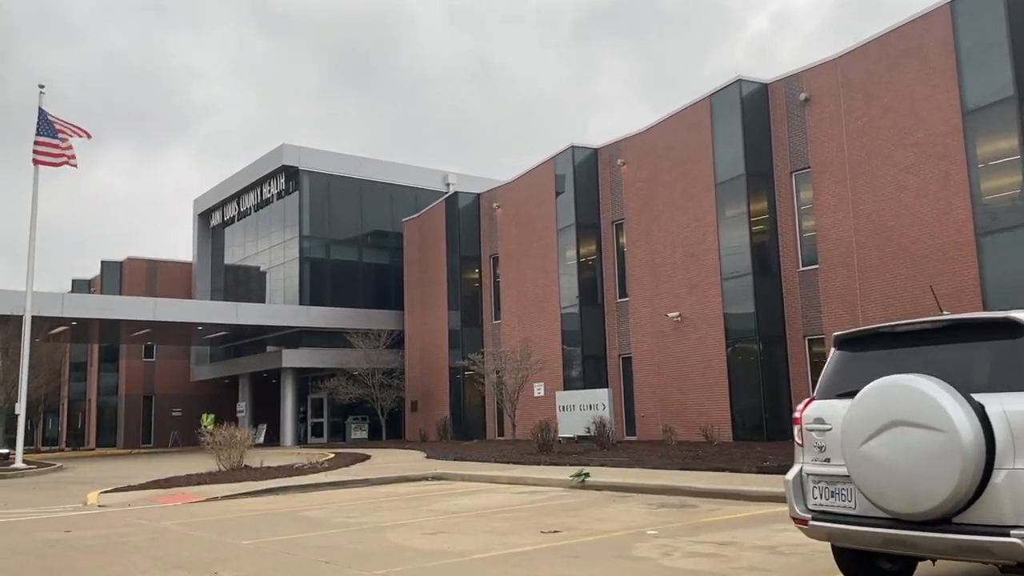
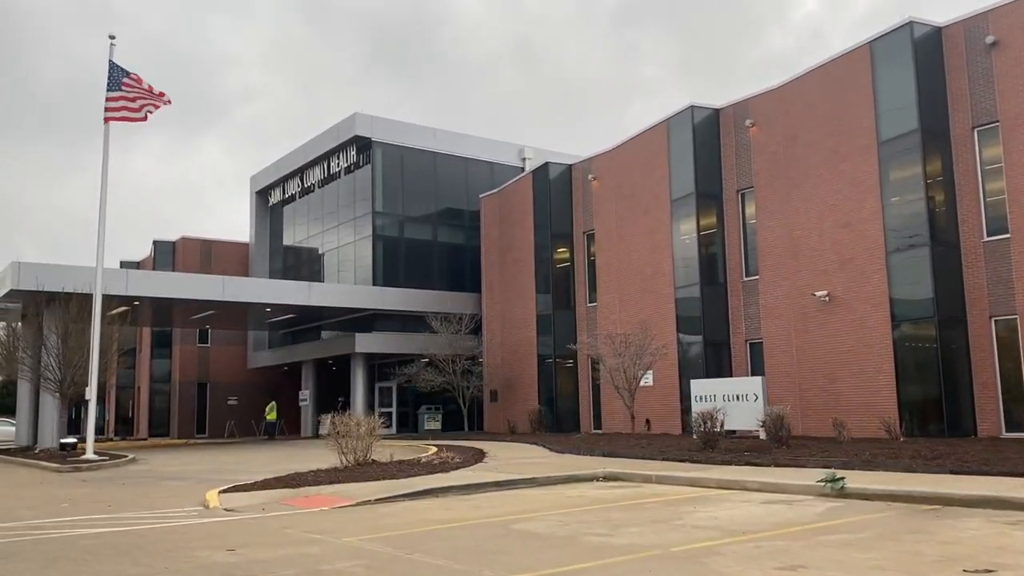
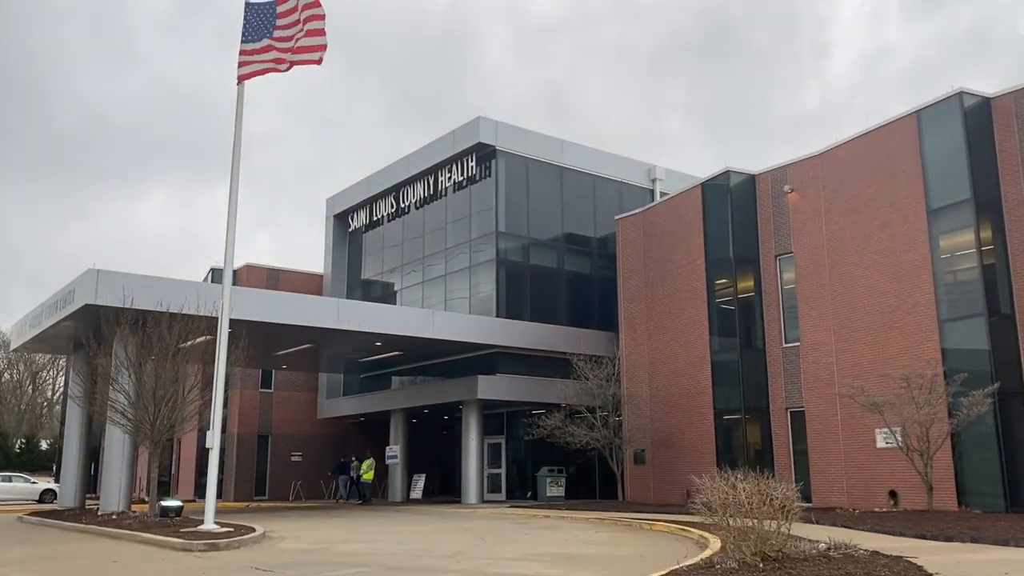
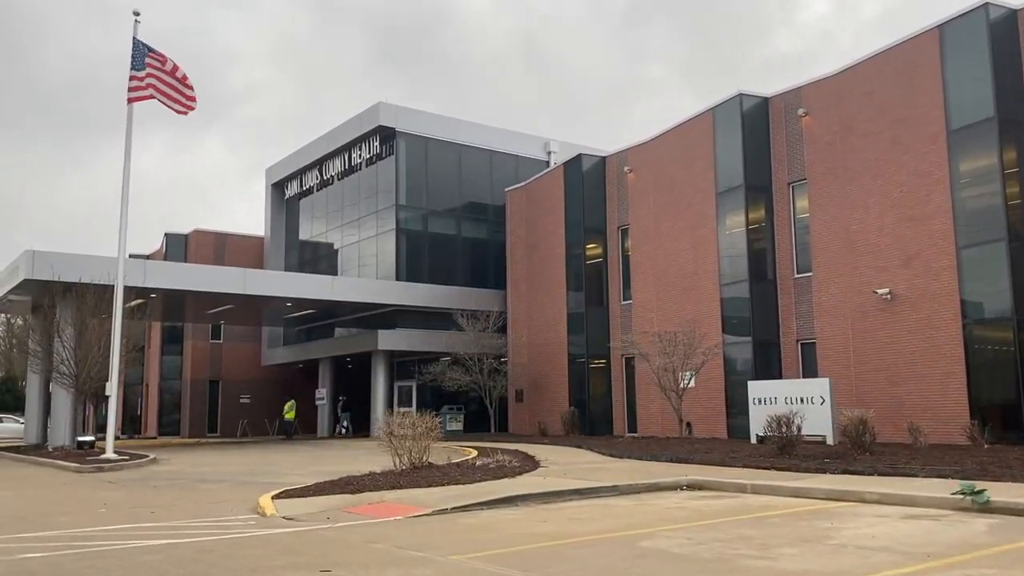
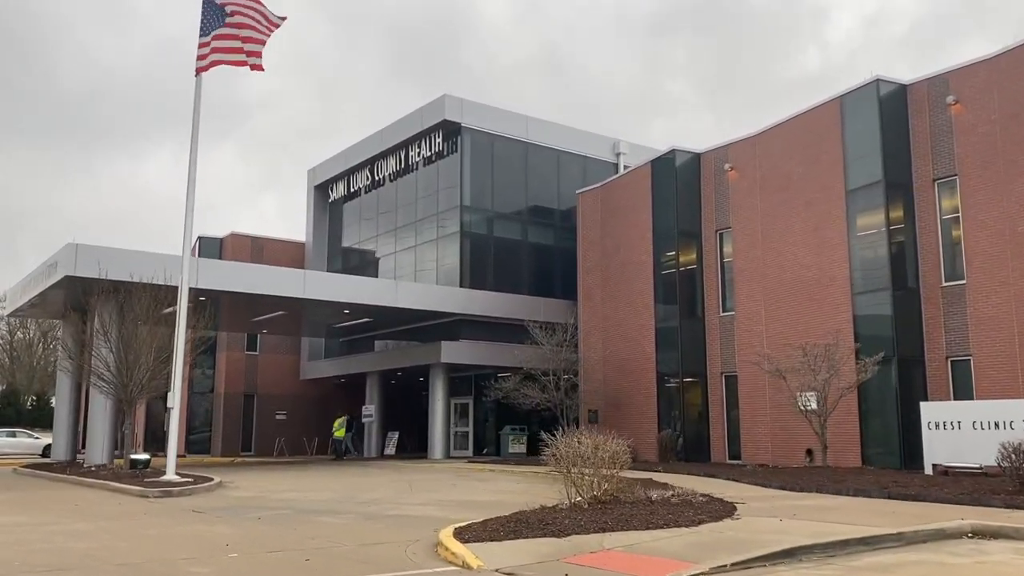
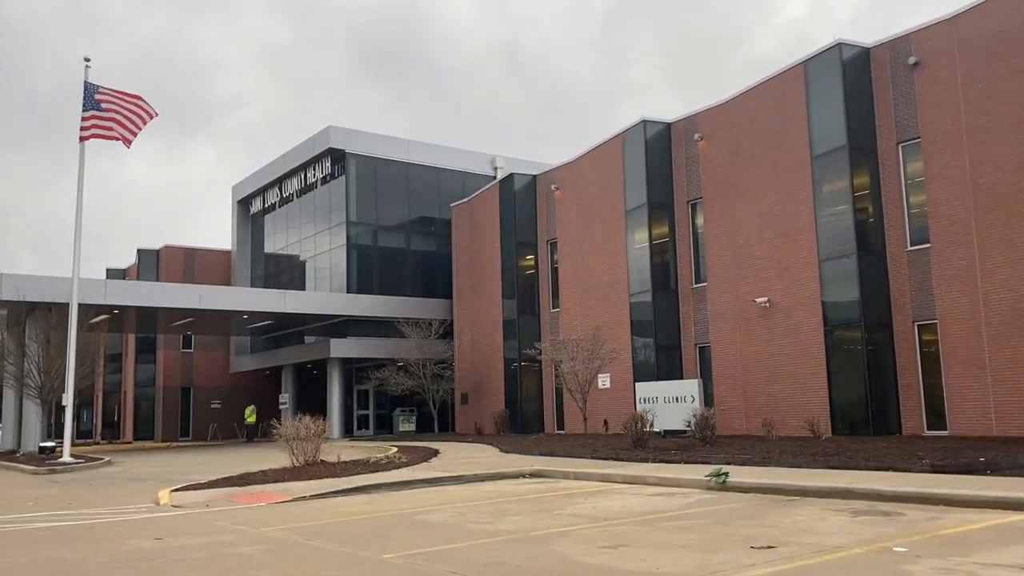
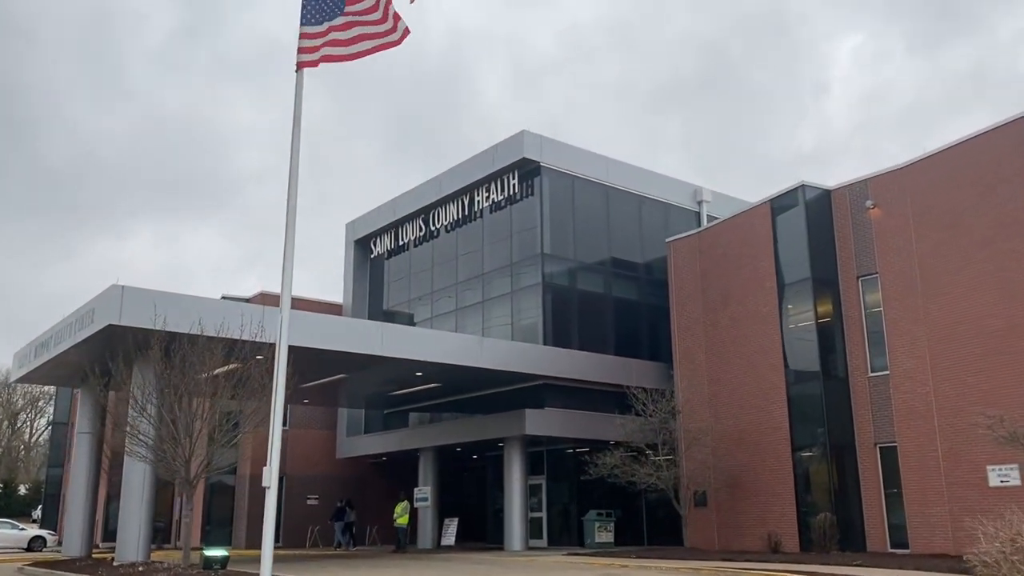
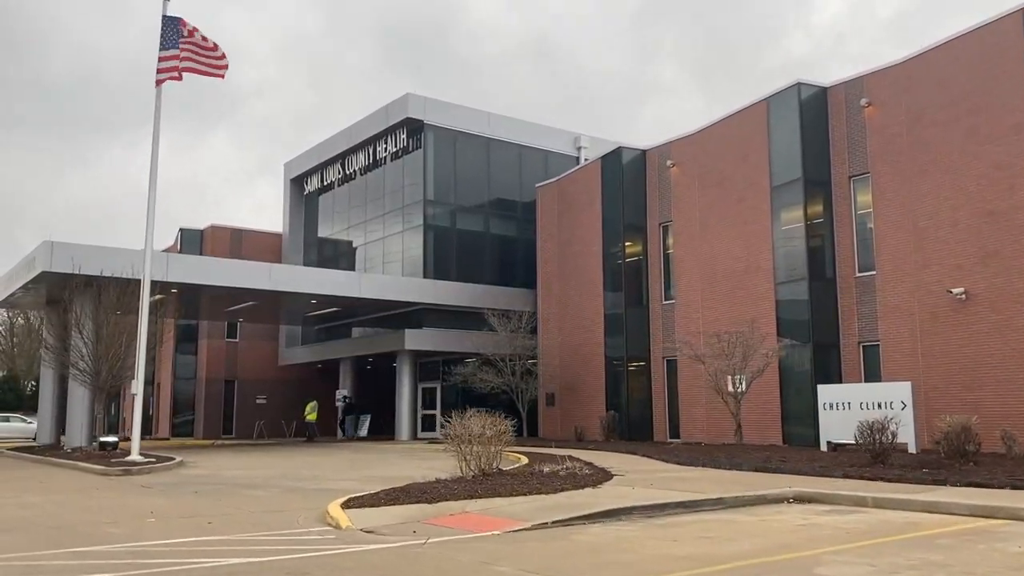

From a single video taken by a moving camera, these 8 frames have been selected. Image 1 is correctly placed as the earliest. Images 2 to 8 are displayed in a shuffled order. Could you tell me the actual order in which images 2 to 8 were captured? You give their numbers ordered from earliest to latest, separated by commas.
6, 2, 4, 8, 5, 3, 7
